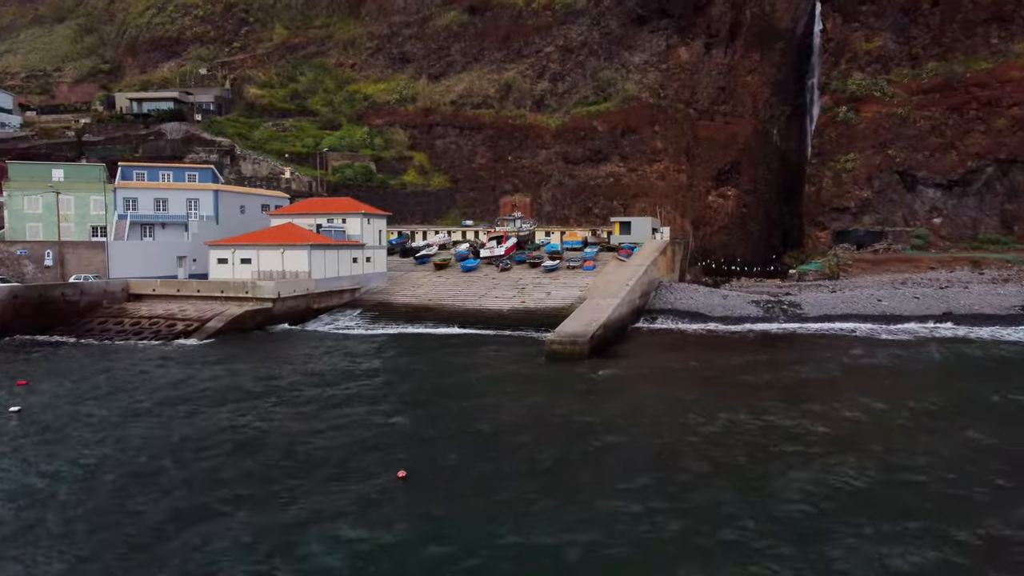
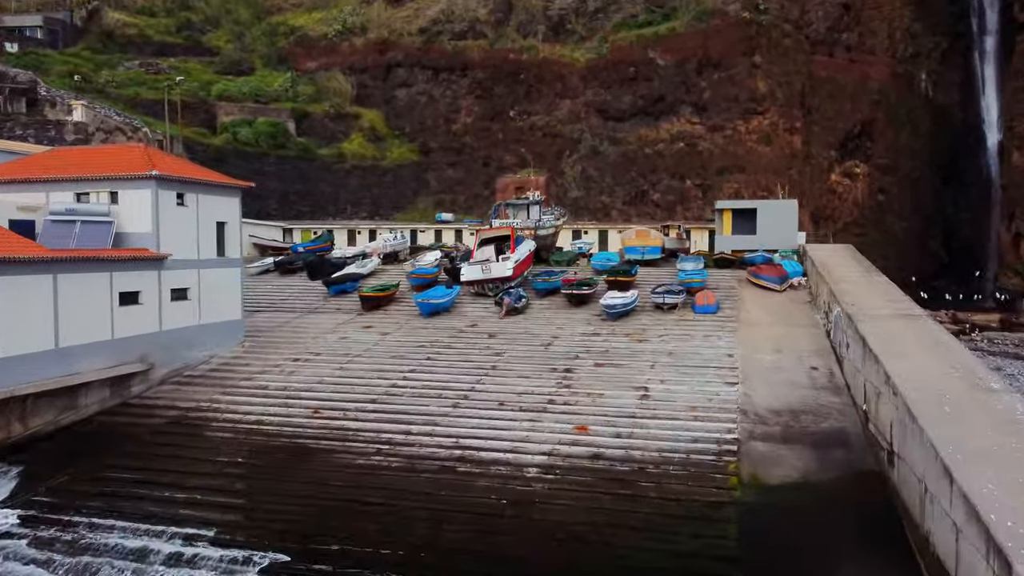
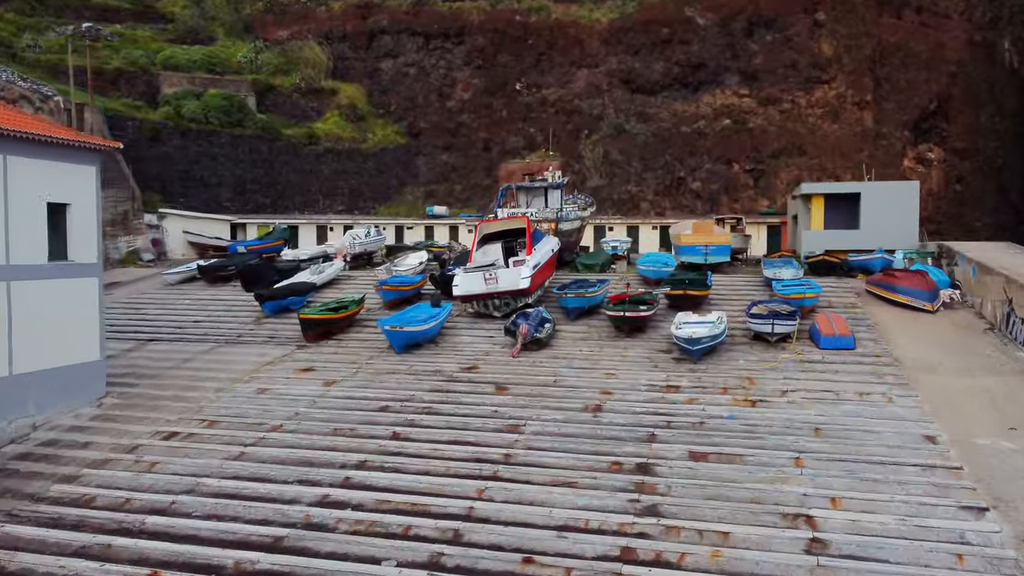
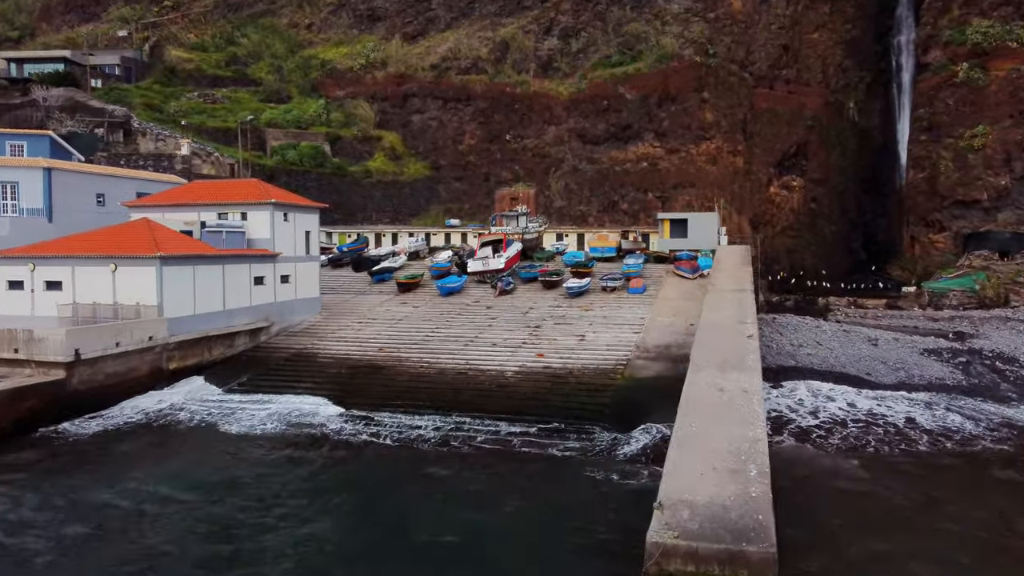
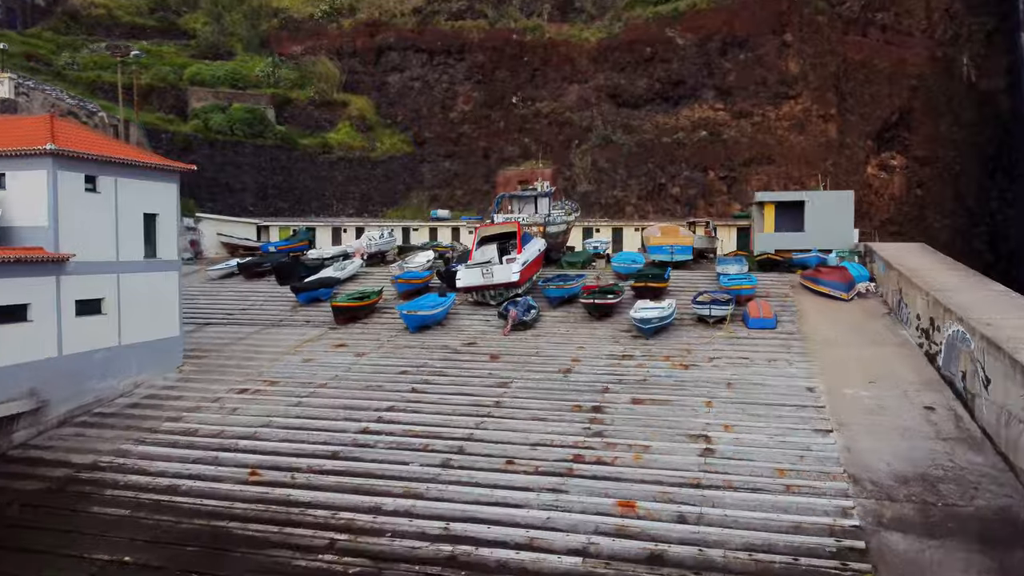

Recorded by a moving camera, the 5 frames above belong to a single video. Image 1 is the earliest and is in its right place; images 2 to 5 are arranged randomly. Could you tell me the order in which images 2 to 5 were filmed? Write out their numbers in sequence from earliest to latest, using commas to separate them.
4, 2, 5, 3
